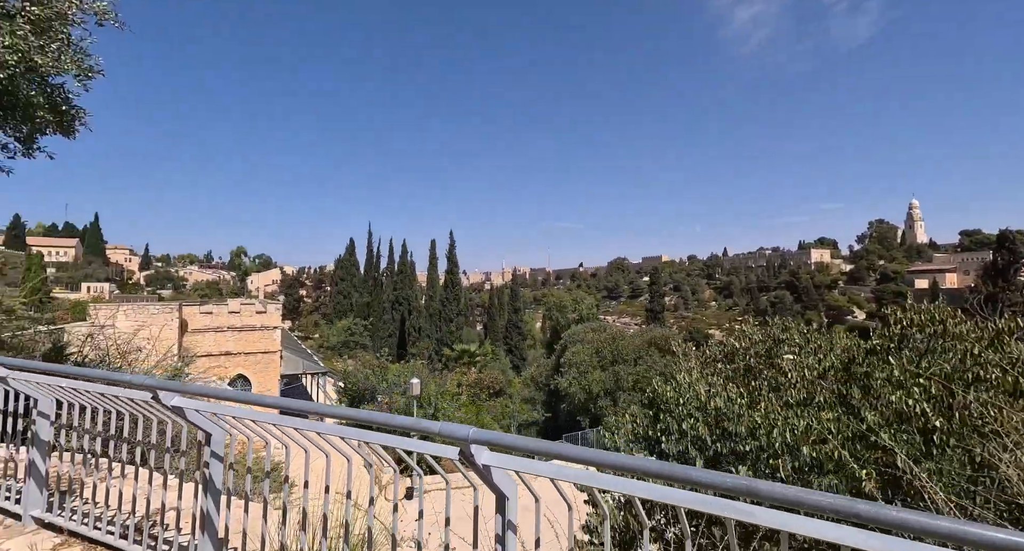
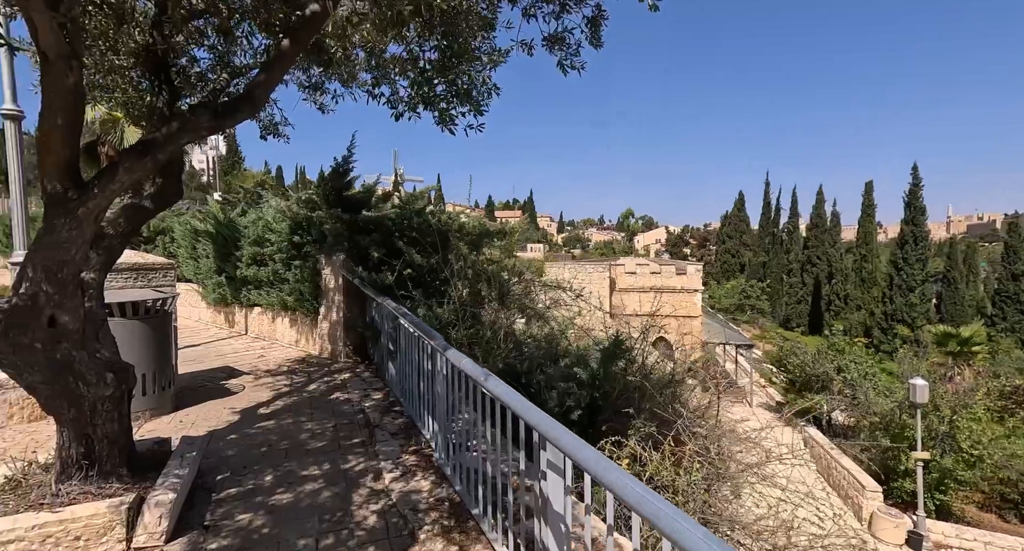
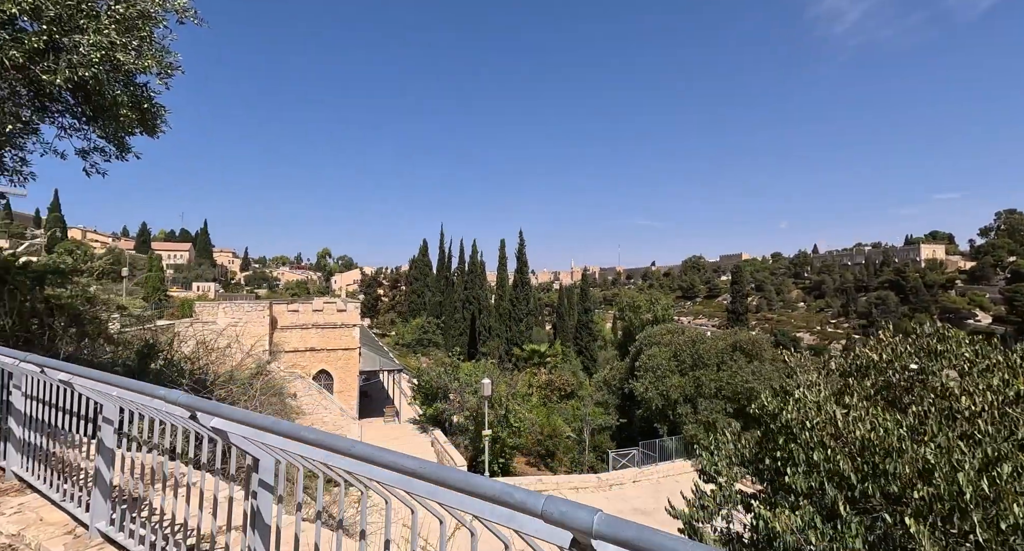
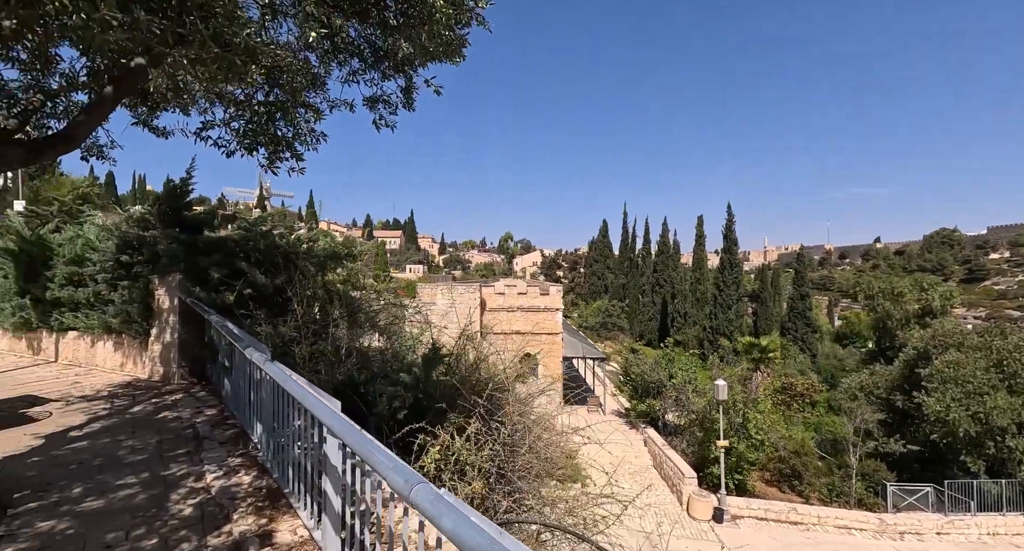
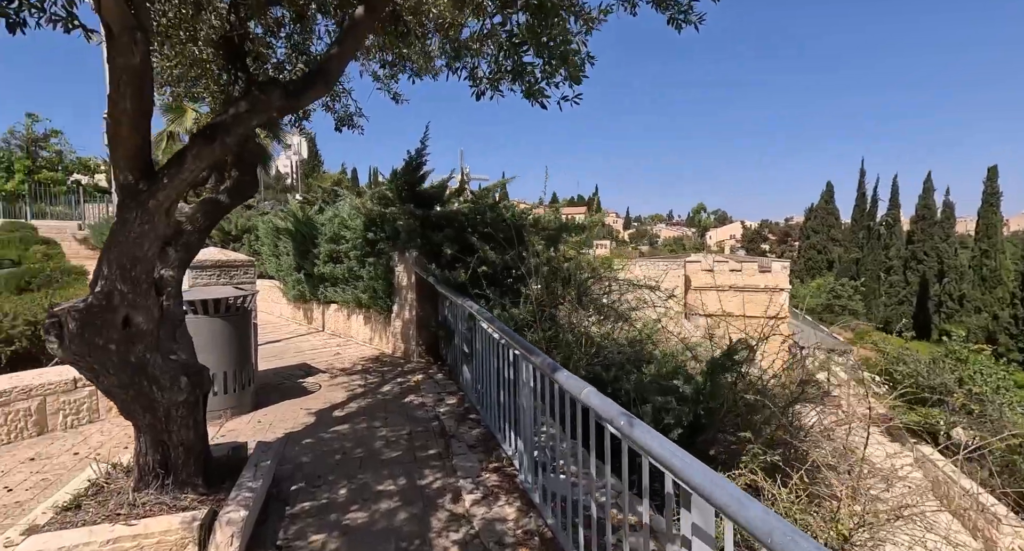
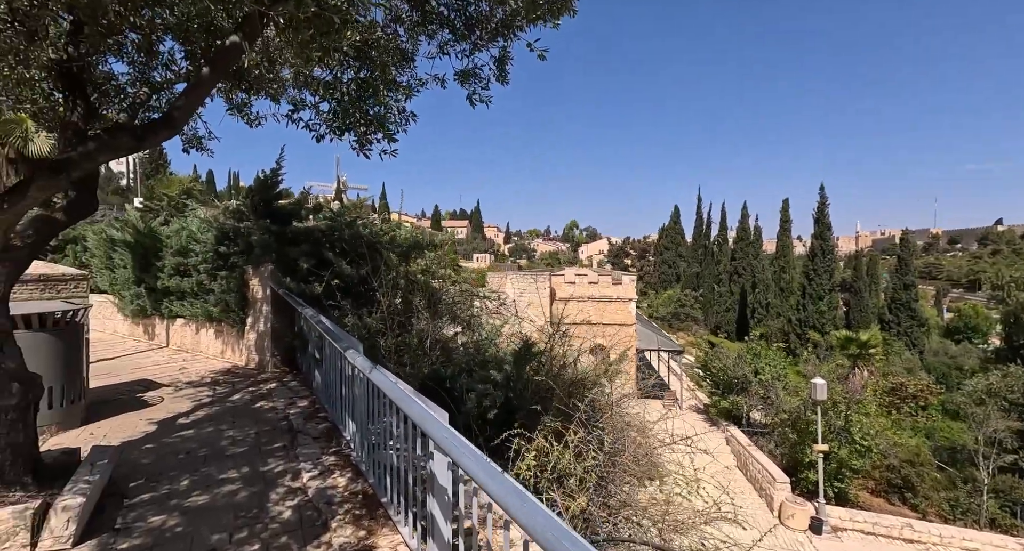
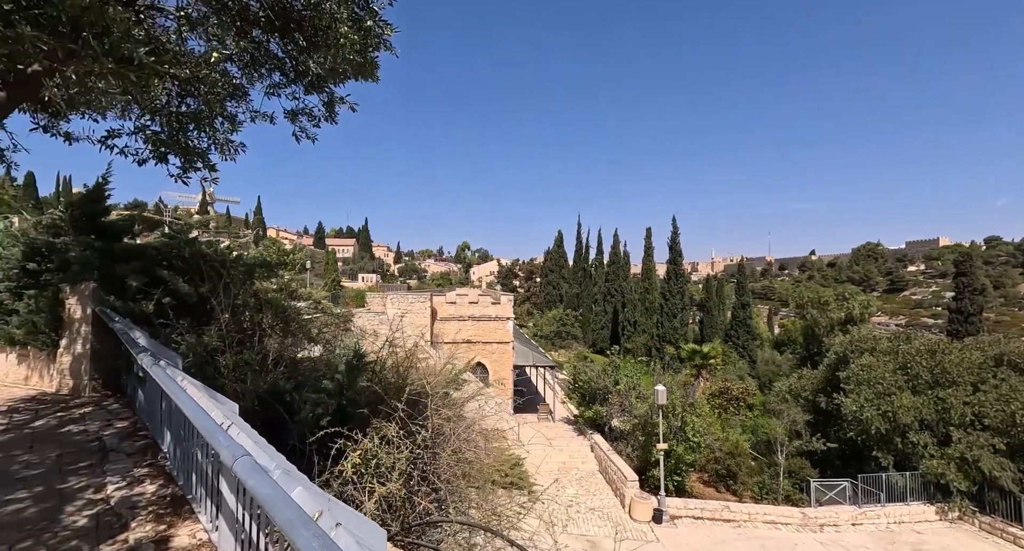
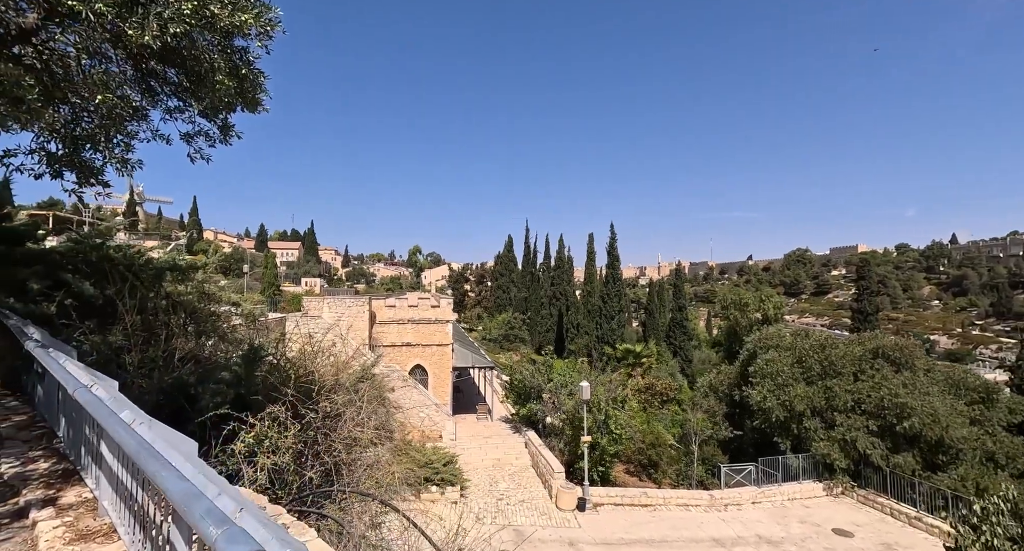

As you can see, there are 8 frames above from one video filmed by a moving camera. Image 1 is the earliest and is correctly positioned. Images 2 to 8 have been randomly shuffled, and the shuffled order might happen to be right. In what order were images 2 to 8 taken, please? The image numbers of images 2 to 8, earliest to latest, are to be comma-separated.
3, 8, 7, 4, 6, 2, 5
